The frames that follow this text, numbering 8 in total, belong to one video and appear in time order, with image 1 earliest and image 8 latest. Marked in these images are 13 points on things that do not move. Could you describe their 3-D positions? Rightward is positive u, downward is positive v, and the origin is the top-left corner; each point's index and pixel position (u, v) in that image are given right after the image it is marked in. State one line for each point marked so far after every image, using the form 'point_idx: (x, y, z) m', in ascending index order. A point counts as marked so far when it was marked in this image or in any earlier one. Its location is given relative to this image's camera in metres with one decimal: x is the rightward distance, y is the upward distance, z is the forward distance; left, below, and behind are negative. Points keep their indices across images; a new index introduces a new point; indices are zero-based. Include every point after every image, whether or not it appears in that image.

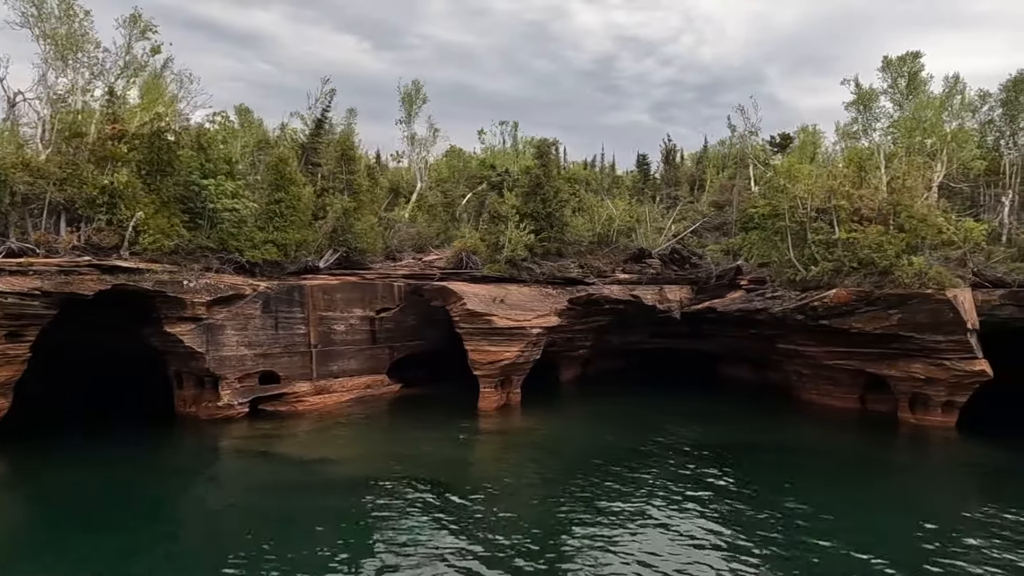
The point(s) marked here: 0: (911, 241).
0: (+10.1, +1.2, +20.3) m
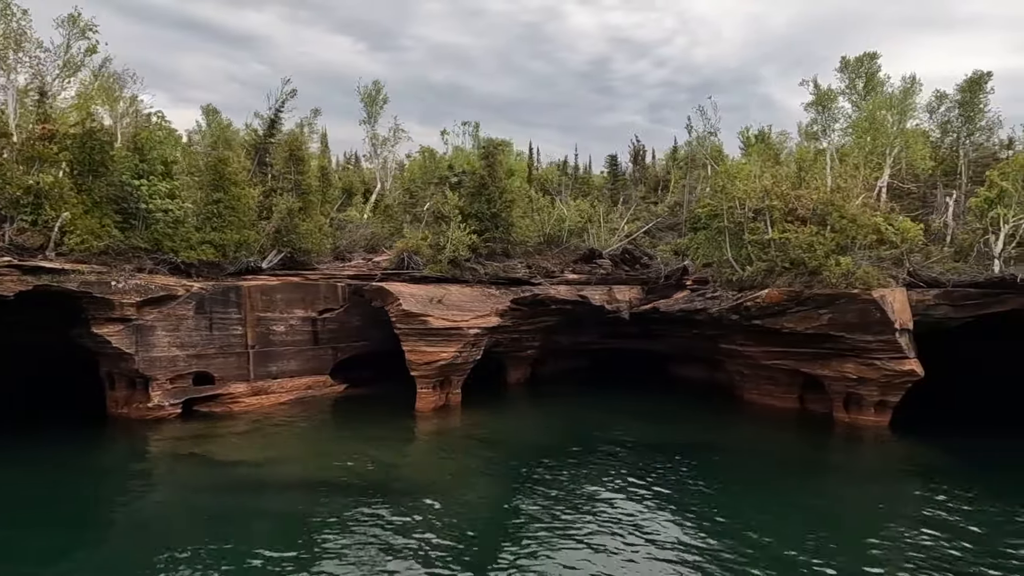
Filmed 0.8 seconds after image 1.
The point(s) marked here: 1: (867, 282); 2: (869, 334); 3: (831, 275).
0: (+8.3, +1.2, +20.3) m
1: (+8.5, +0.1, +18.9) m
2: (+8.8, -1.1, +18.9) m
3: (+7.7, +0.3, +19.1) m
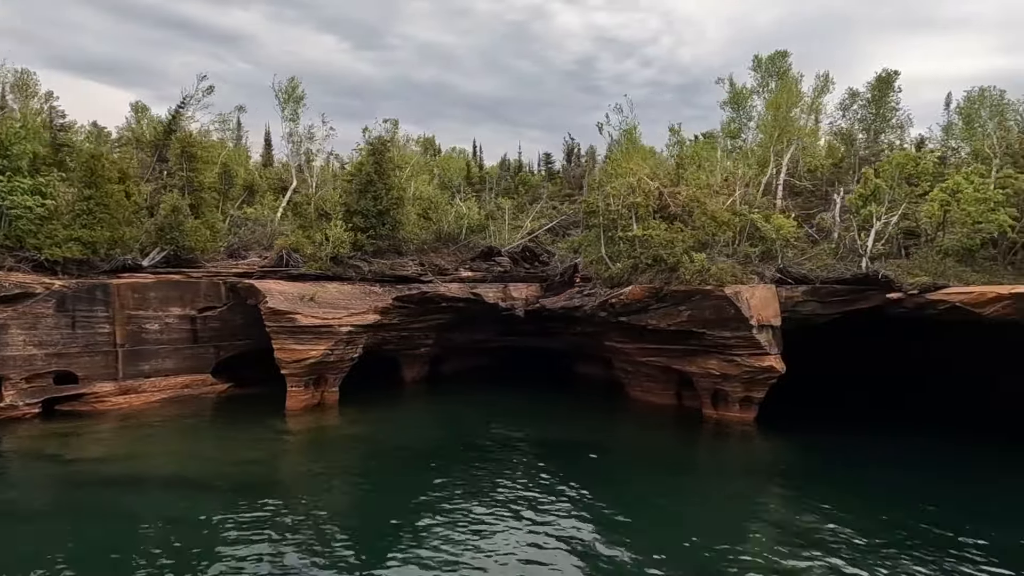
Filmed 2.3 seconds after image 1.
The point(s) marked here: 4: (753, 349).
0: (+4.8, +1.3, +20.3) m
1: (+5.0, +0.2, +18.9) m
2: (+5.3, -1.0, +19.0) m
3: (+4.2, +0.4, +19.1) m
4: (+5.9, -1.5, +19.0) m
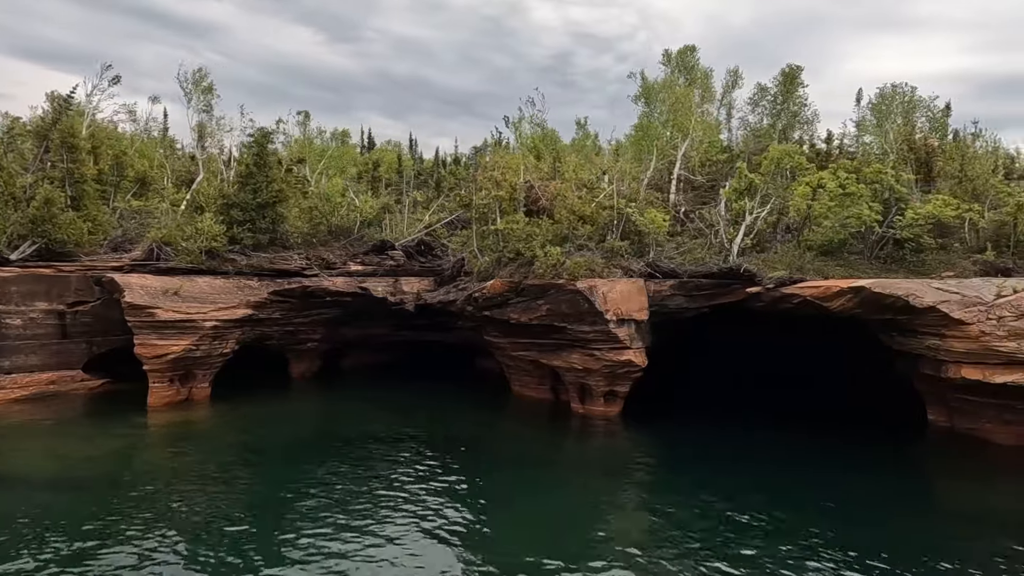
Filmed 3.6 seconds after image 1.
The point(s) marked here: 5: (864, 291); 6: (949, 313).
0: (+1.2, +1.5, +20.2) m
1: (+1.5, +0.4, +18.8) m
2: (+1.8, -0.9, +18.9) m
3: (+0.7, +0.6, +18.9) m
4: (+2.4, -1.3, +18.9) m
5: (+7.5, -0.1, +16.7) m
6: (+8.7, -0.5, +15.5) m
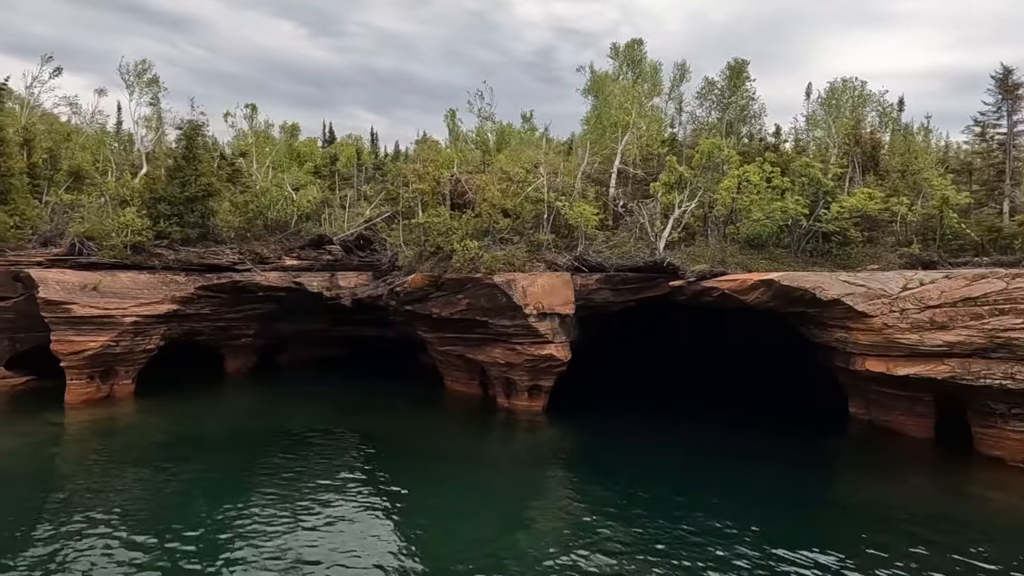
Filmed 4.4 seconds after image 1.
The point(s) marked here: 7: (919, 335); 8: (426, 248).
0: (-0.8, +1.6, +20.0) m
1: (-0.5, +0.5, +18.6) m
2: (-0.2, -0.7, +18.7) m
3: (-1.3, +0.7, +18.8) m
4: (+0.5, -1.2, +18.8) m
5: (+5.6, +0.1, +16.6) m
6: (+6.8, -0.3, +15.6) m
7: (+7.9, -0.9, +15.1) m
8: (-2.2, +1.0, +19.8) m
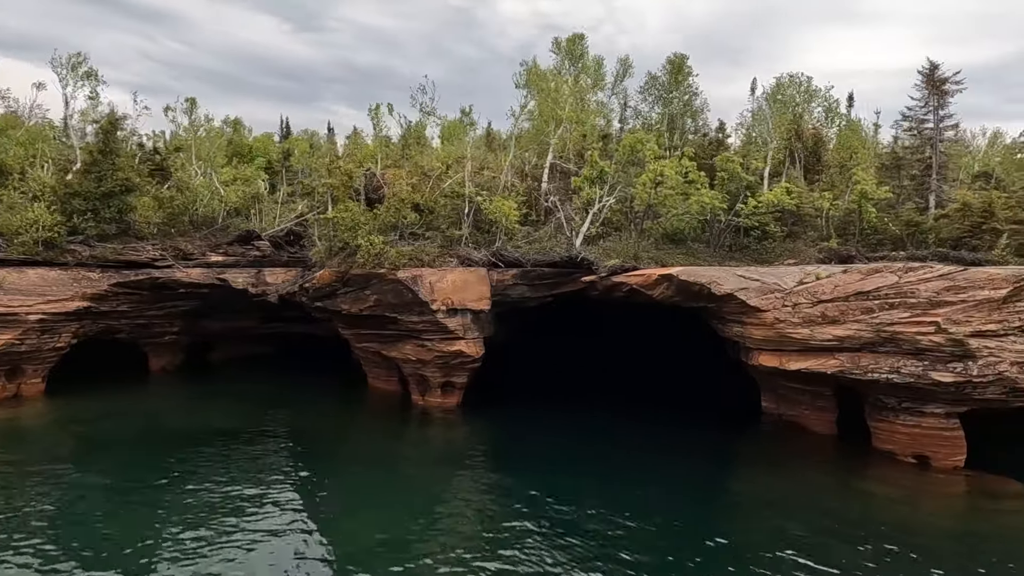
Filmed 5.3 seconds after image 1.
0: (-3.0, +1.7, +19.7) m
1: (-2.7, +0.6, +18.4) m
2: (-2.4, -0.6, +18.5) m
3: (-3.5, +0.8, +18.5) m
4: (-1.7, -1.1, +18.6) m
5: (+3.5, +0.2, +16.5) m
6: (+4.7, -0.2, +15.5) m
7: (+5.8, -0.8, +15.0) m
8: (-4.4, +1.1, +19.5) m
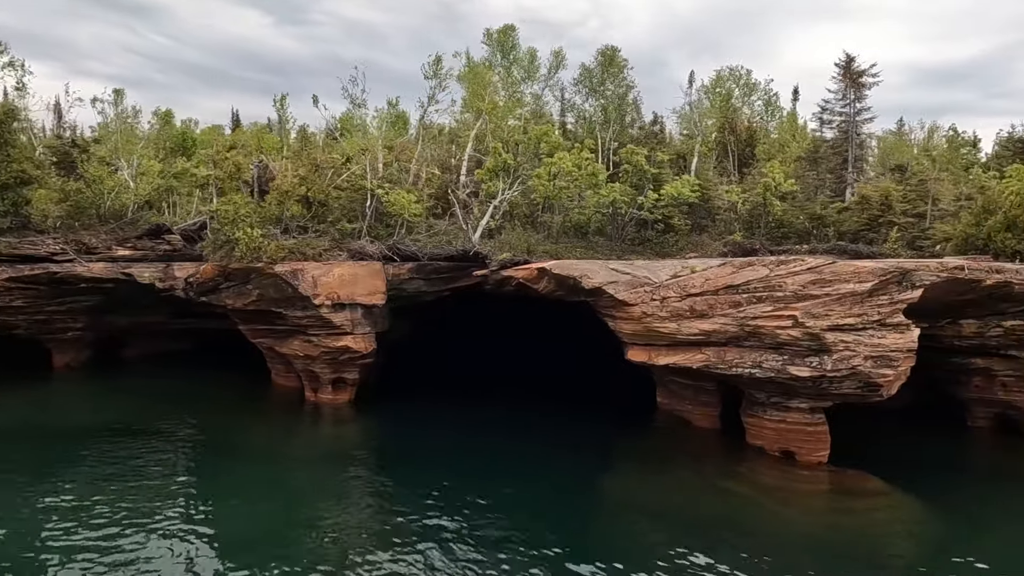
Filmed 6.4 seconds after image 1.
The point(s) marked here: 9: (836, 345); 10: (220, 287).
0: (-5.7, +1.9, +19.3) m
1: (-5.4, +0.7, +17.9) m
2: (-5.1, -0.5, +18.1) m
3: (-6.2, +0.9, +18.0) m
4: (-4.4, -1.0, +18.1) m
5: (+0.8, +0.3, +16.2) m
6: (+2.0, -0.1, +15.2) m
7: (+3.1, -0.7, +14.8) m
8: (-7.1, +1.3, +19.0) m
9: (+5.5, -1.0, +13.2) m
10: (-7.1, 0.0, +18.9) m
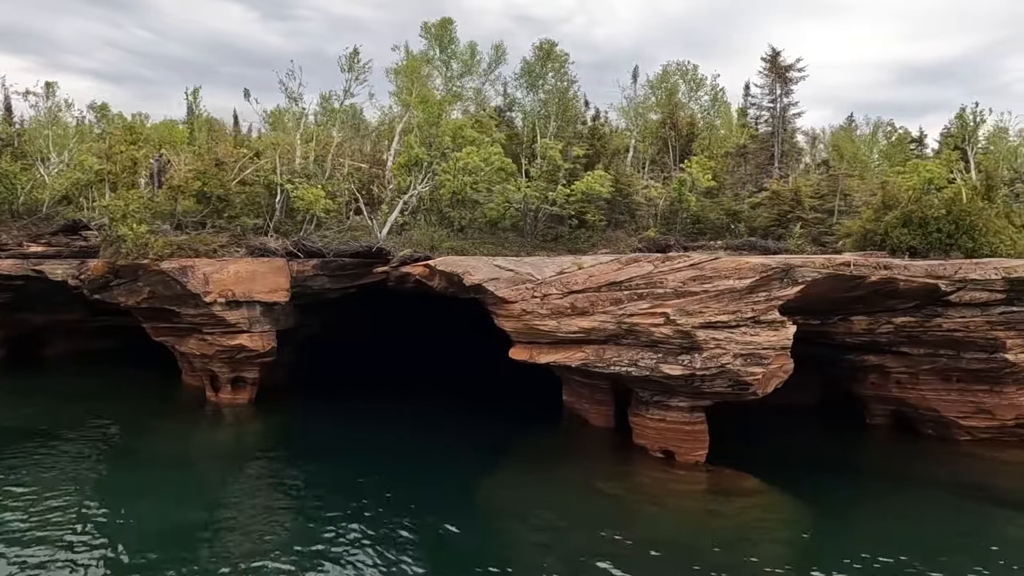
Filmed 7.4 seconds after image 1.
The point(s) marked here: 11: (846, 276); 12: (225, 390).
0: (-8.1, +1.9, +18.8) m
1: (-7.7, +0.8, +17.4) m
2: (-7.4, -0.4, +17.6) m
3: (-8.6, +1.0, +17.5) m
4: (-6.8, -0.9, +17.7) m
5: (-1.5, +0.4, +15.9) m
6: (-0.3, -0.1, +14.9) m
7: (+0.9, -0.6, +14.5) m
8: (-9.5, +1.3, +18.5) m
9: (+3.3, -0.9, +12.9) m
10: (-9.4, +0.1, +18.4) m
11: (+5.8, +0.2, +13.5) m
12: (-7.1, -2.6, +20.0) m
